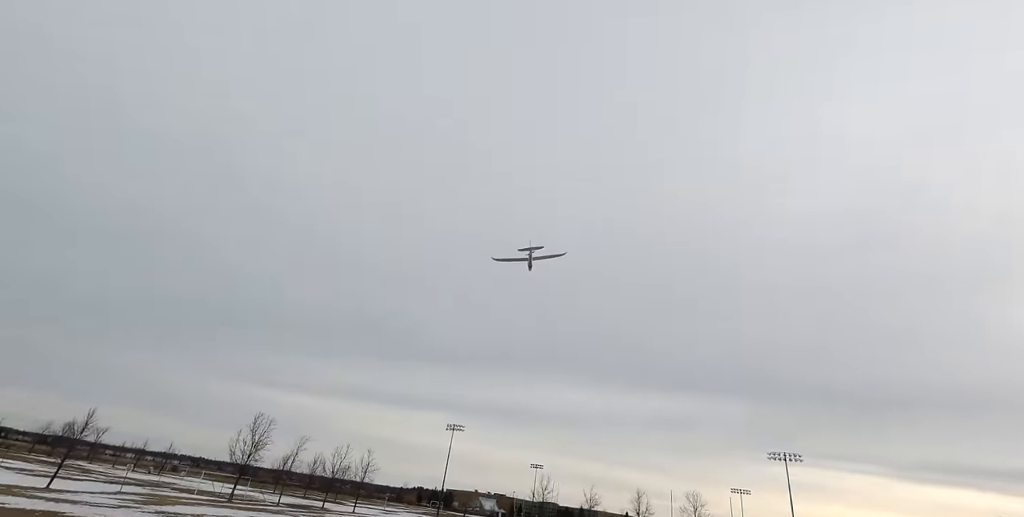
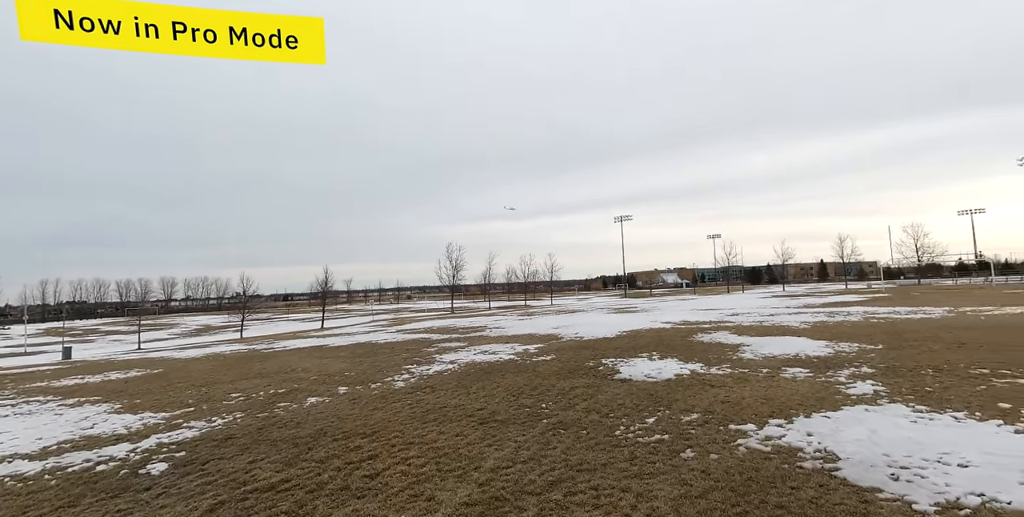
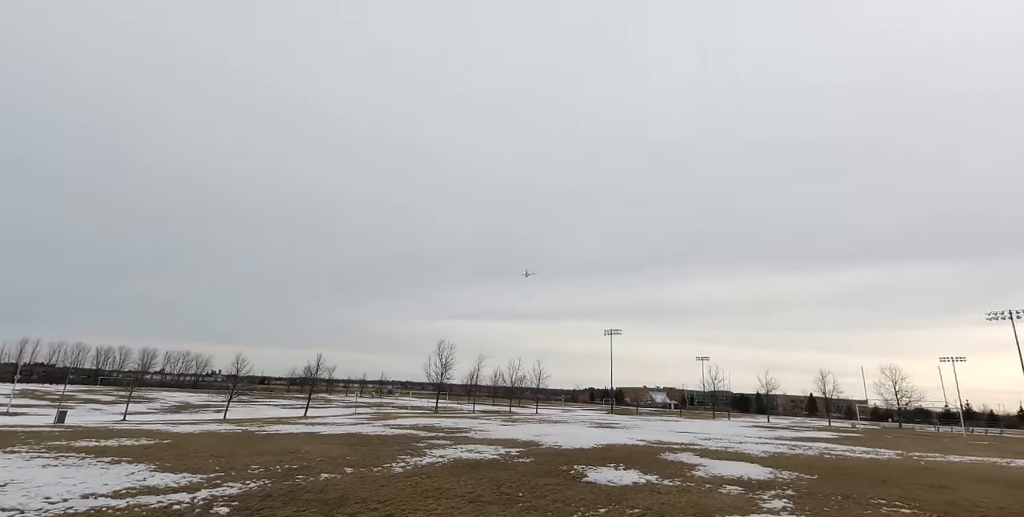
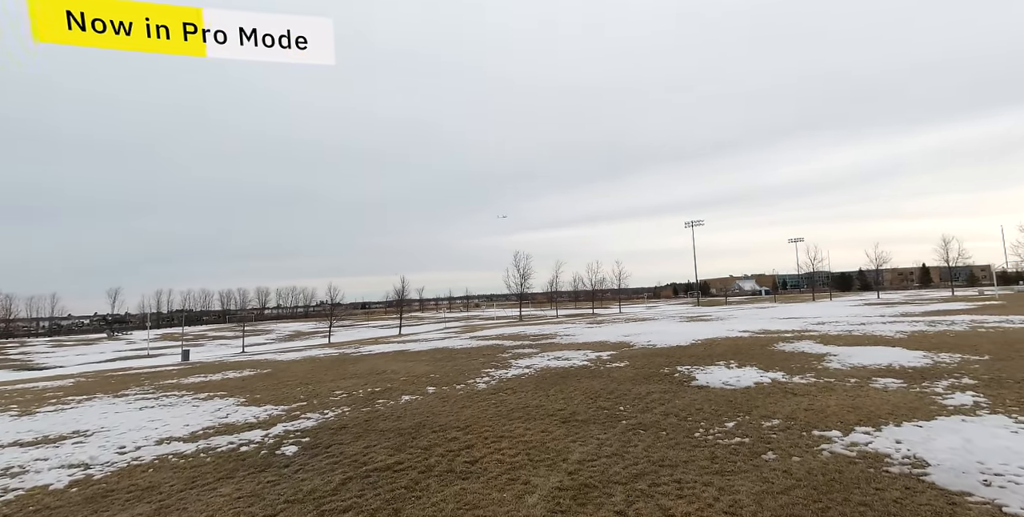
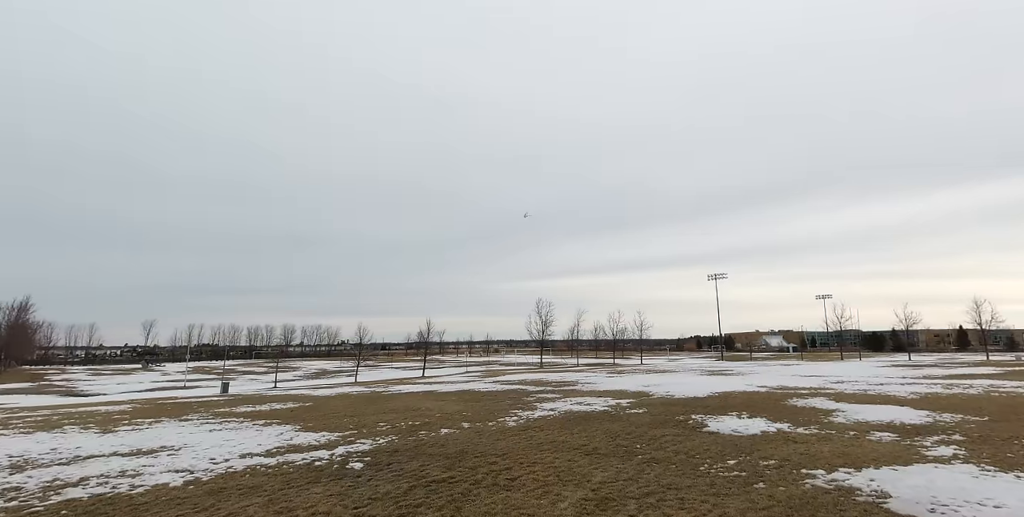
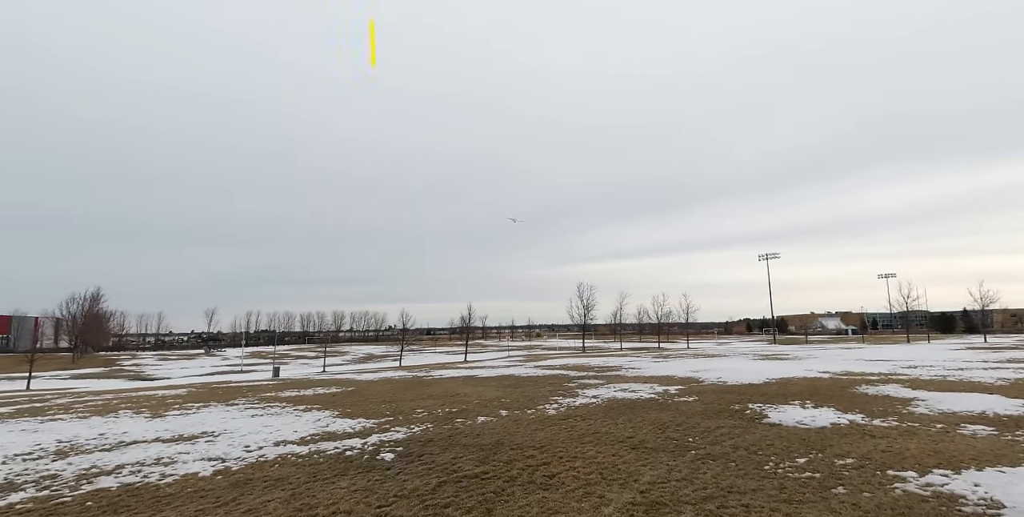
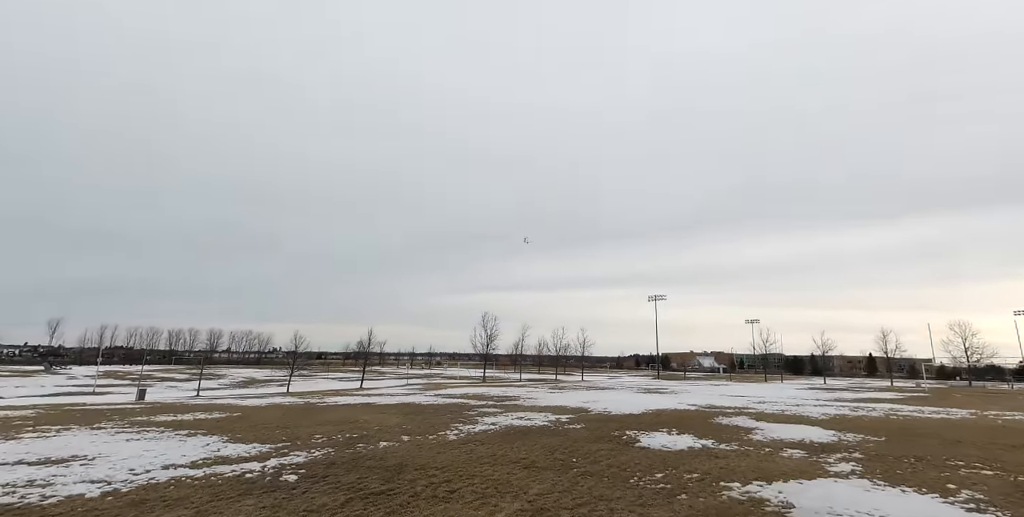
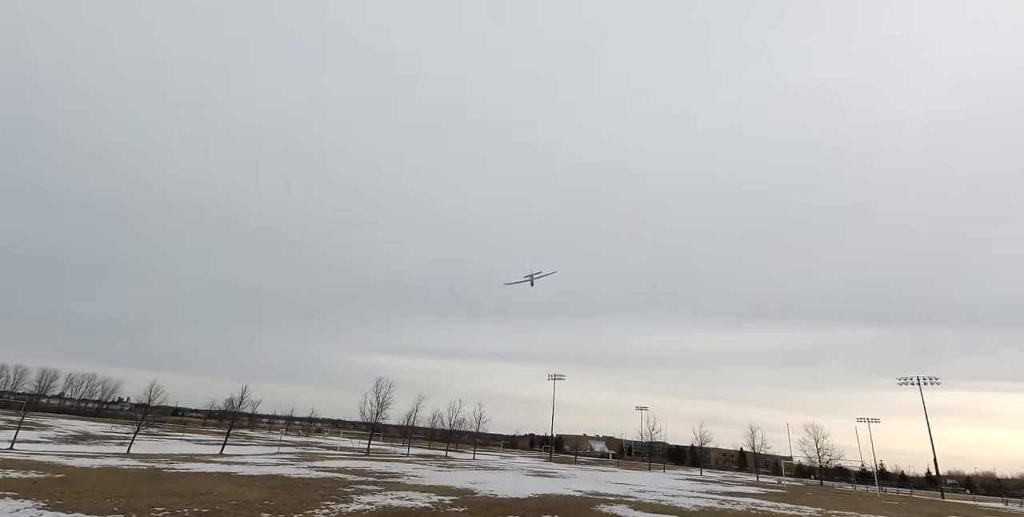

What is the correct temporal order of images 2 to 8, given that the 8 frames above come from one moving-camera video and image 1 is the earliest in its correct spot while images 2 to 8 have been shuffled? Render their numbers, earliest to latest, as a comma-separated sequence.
8, 3, 7, 5, 6, 4, 2
